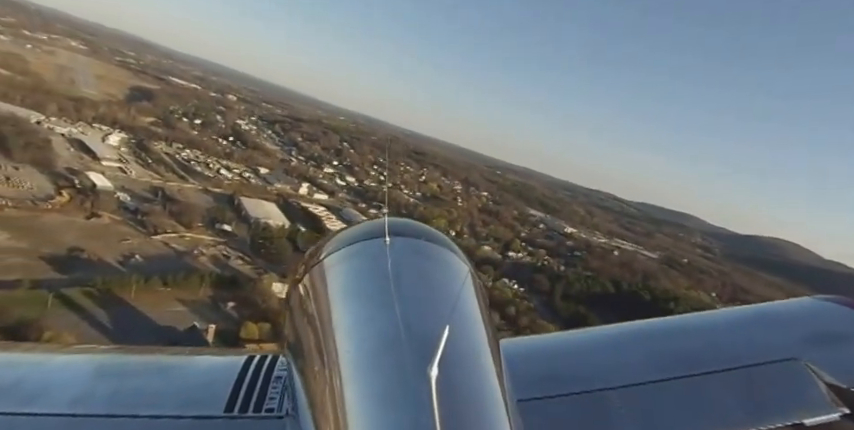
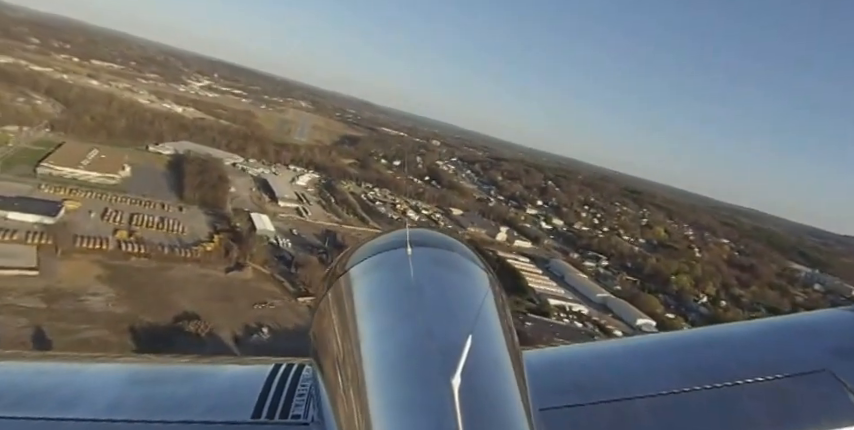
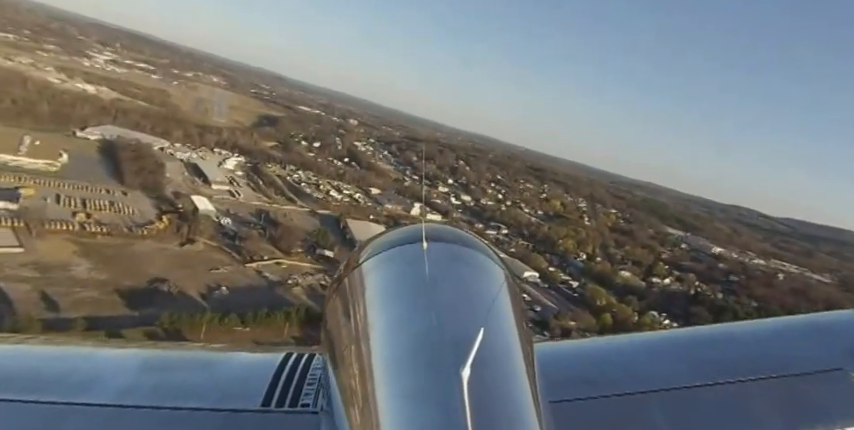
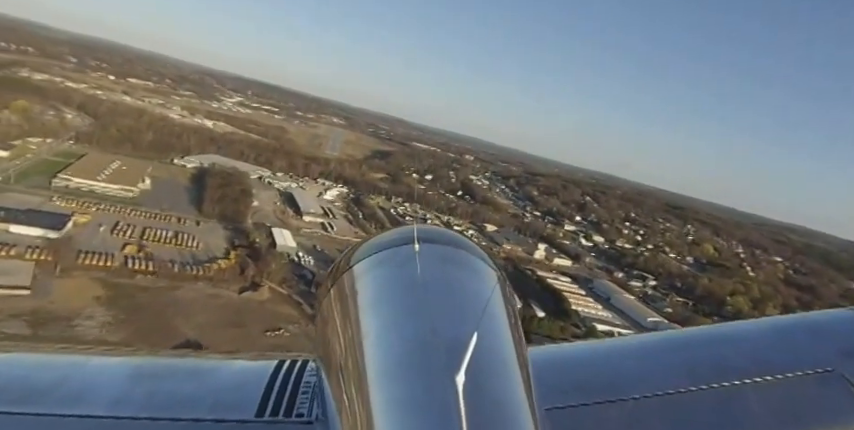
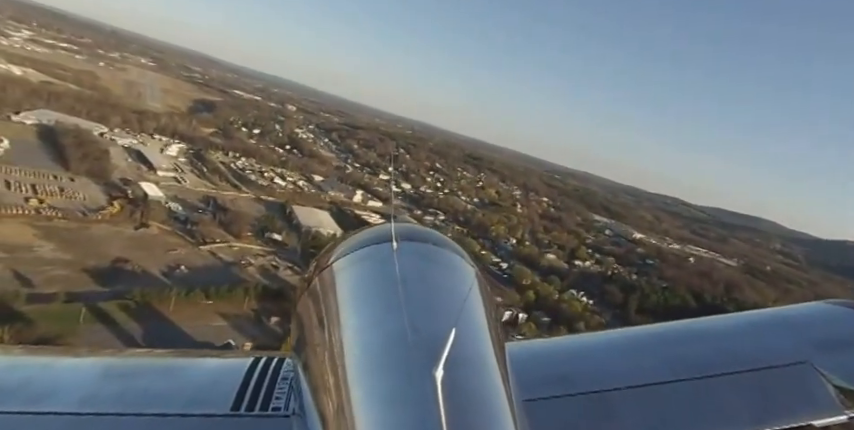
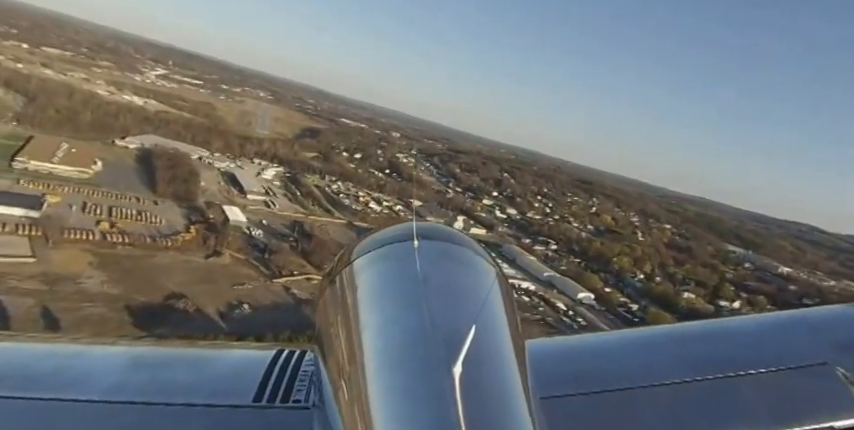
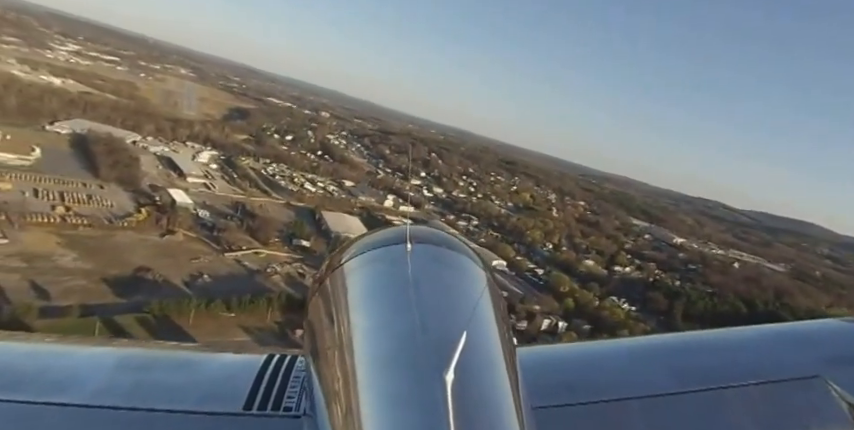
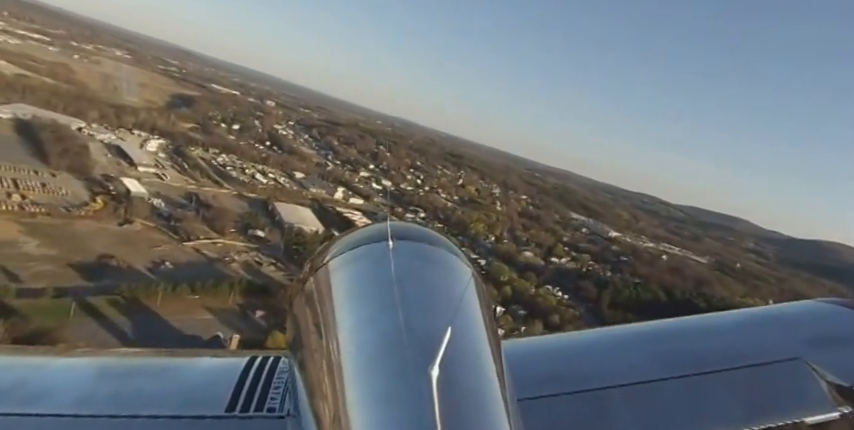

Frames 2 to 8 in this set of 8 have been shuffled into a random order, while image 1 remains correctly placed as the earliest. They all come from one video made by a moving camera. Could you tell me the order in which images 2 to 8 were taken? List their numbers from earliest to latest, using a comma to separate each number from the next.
8, 5, 7, 3, 6, 2, 4
